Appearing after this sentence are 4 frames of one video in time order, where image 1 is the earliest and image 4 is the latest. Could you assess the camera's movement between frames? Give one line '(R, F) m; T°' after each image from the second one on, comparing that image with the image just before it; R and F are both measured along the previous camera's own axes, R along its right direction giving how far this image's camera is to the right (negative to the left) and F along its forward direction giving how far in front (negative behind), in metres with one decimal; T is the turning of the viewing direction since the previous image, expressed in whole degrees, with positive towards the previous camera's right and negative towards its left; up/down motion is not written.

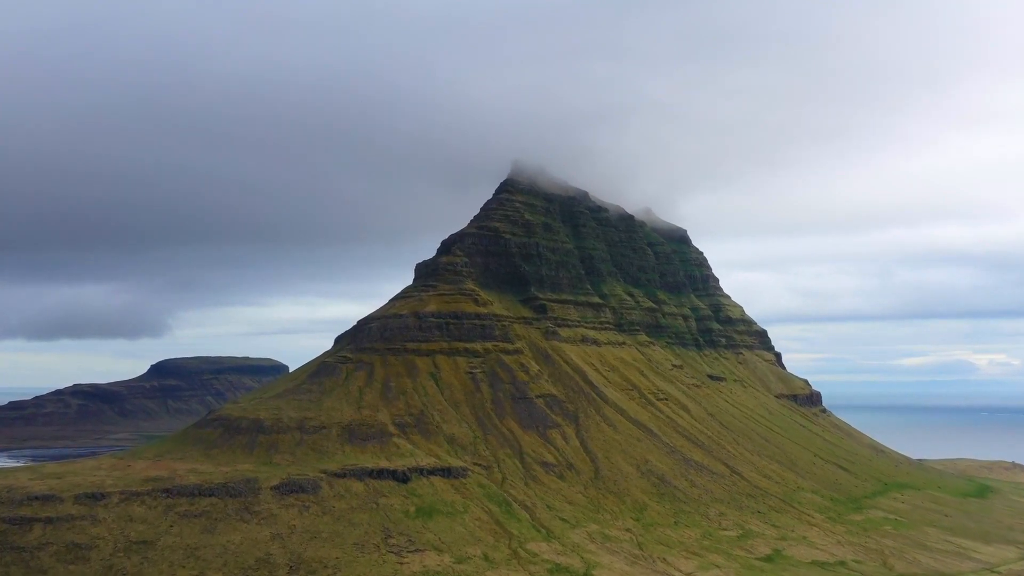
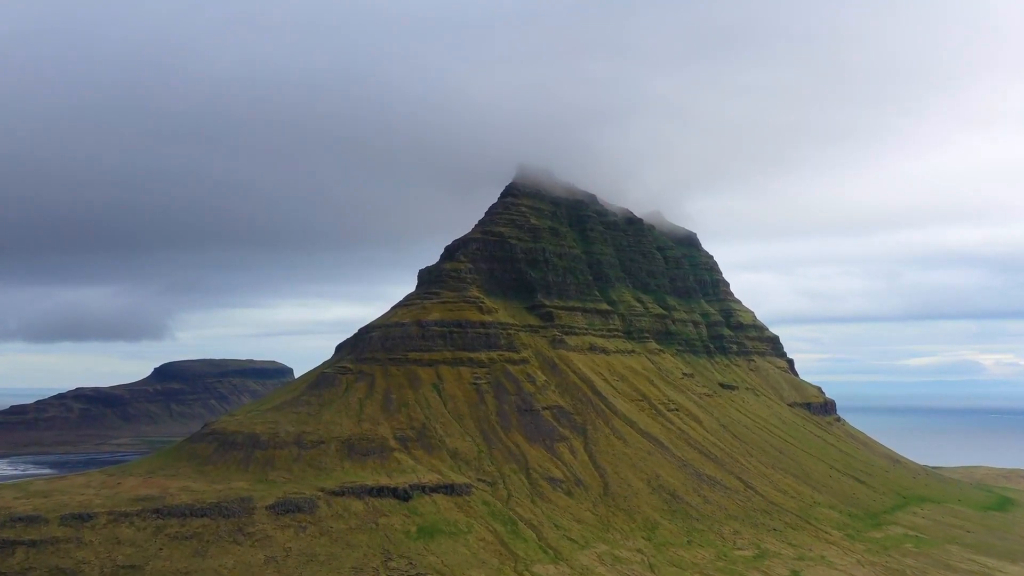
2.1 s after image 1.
(0.0, +4.5) m; 0°
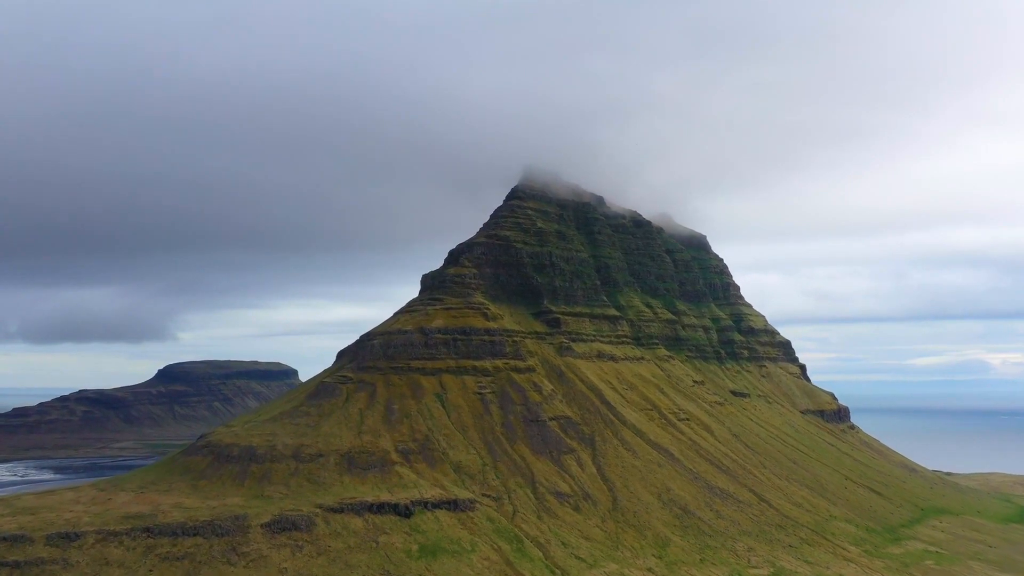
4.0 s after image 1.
(0.0, +4.0) m; 0°
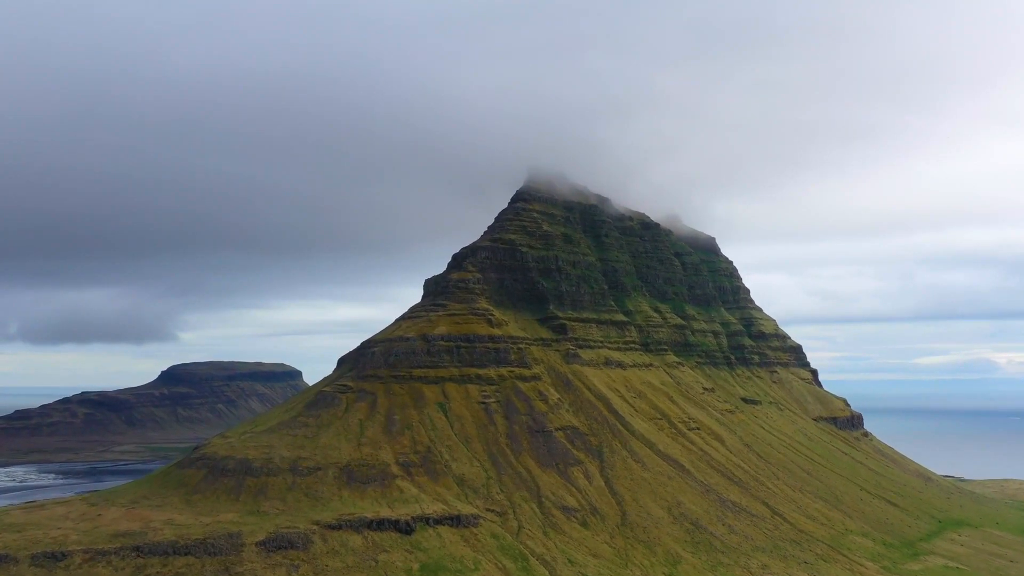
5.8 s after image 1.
(0.0, +3.9) m; 0°
